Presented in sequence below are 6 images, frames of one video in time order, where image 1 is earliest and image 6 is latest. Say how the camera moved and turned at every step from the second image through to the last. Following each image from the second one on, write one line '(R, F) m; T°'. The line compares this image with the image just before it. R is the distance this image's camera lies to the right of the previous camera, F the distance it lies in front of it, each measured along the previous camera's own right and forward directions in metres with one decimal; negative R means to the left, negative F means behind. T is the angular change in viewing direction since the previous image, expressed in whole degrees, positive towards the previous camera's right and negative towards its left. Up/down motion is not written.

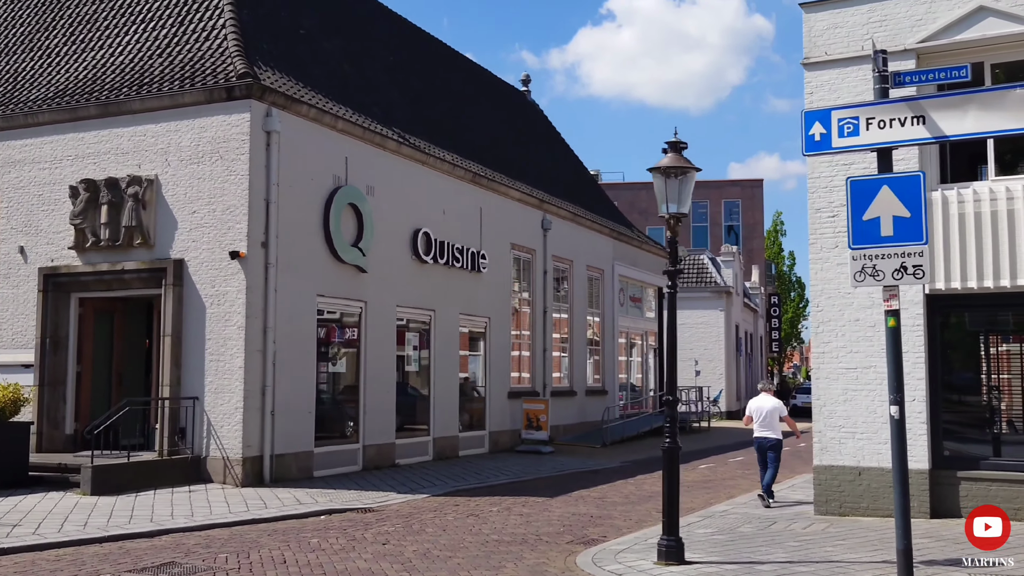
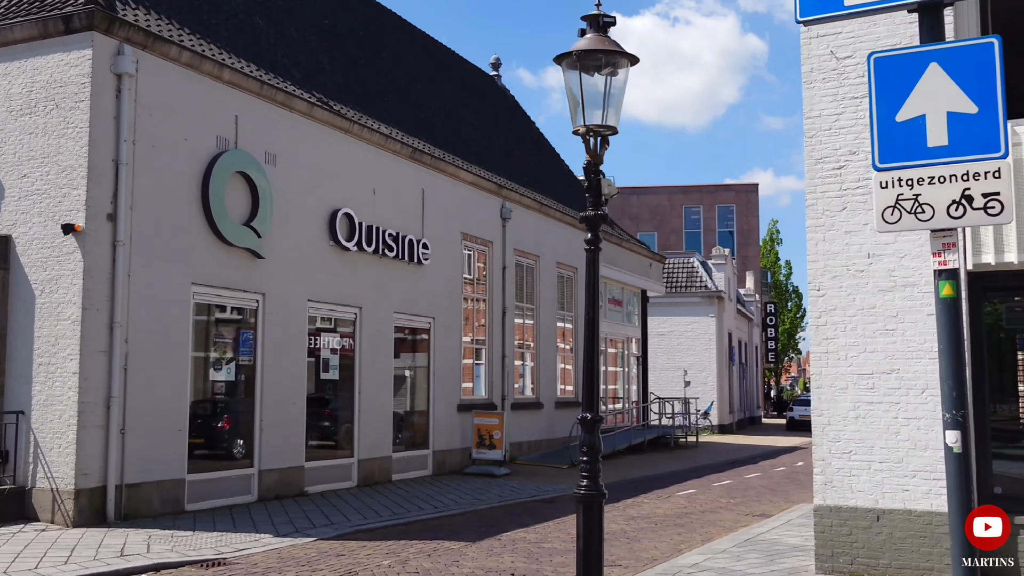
(+0.9, +3.1) m; 0°
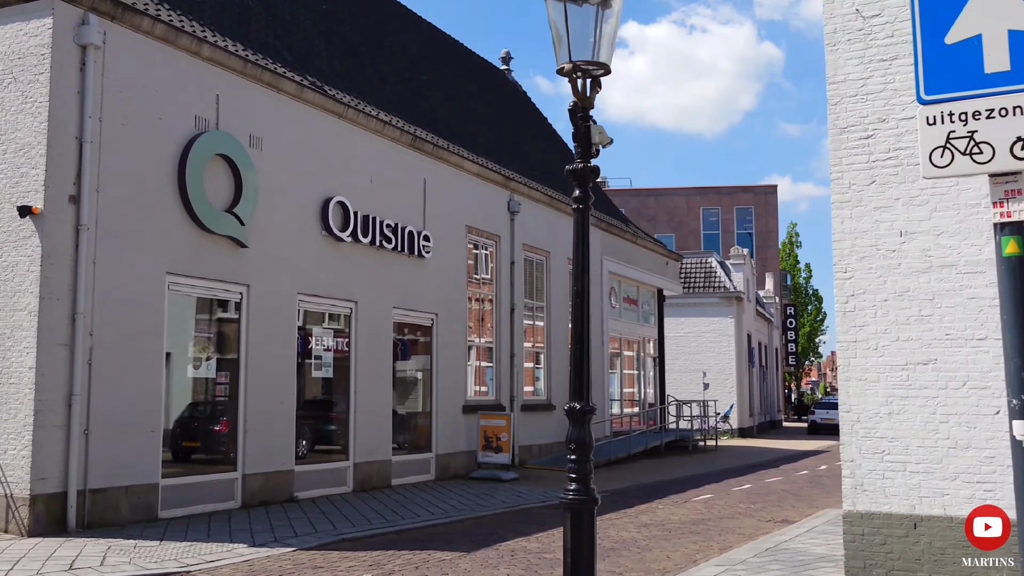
(+0.2, +0.9) m; -1°
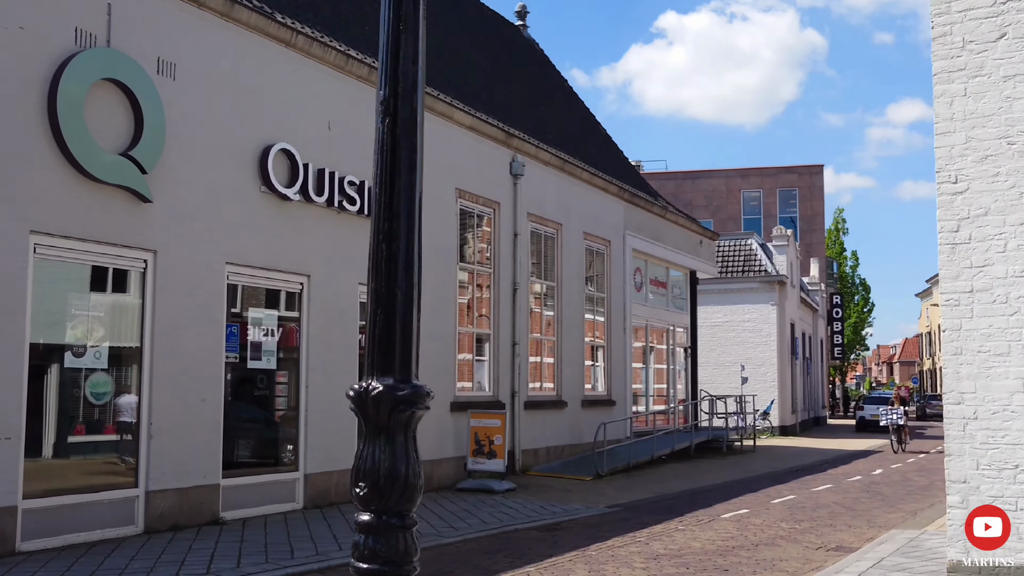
(+0.6, +2.8) m; -2°
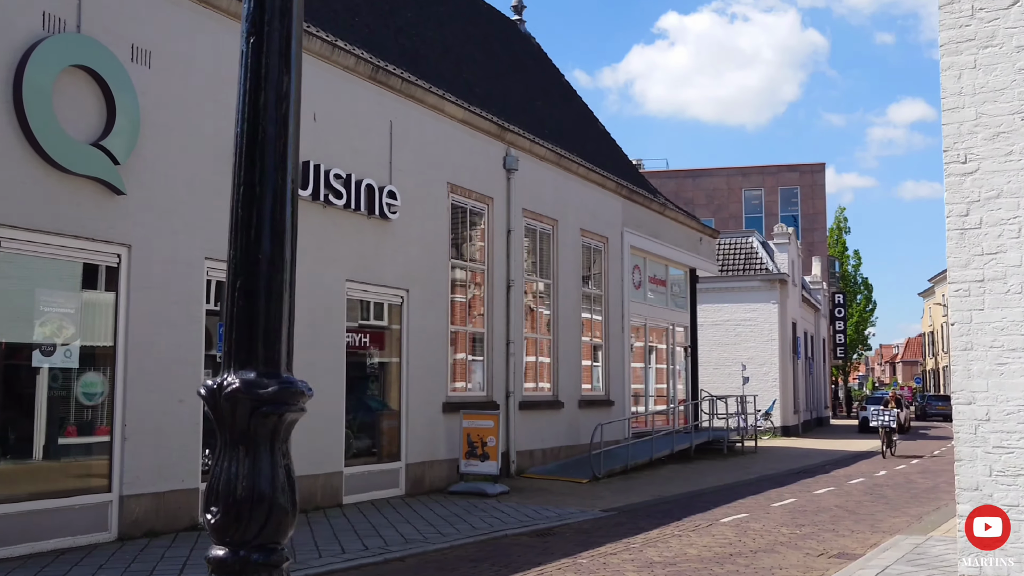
(+0.1, +0.4) m; 0°
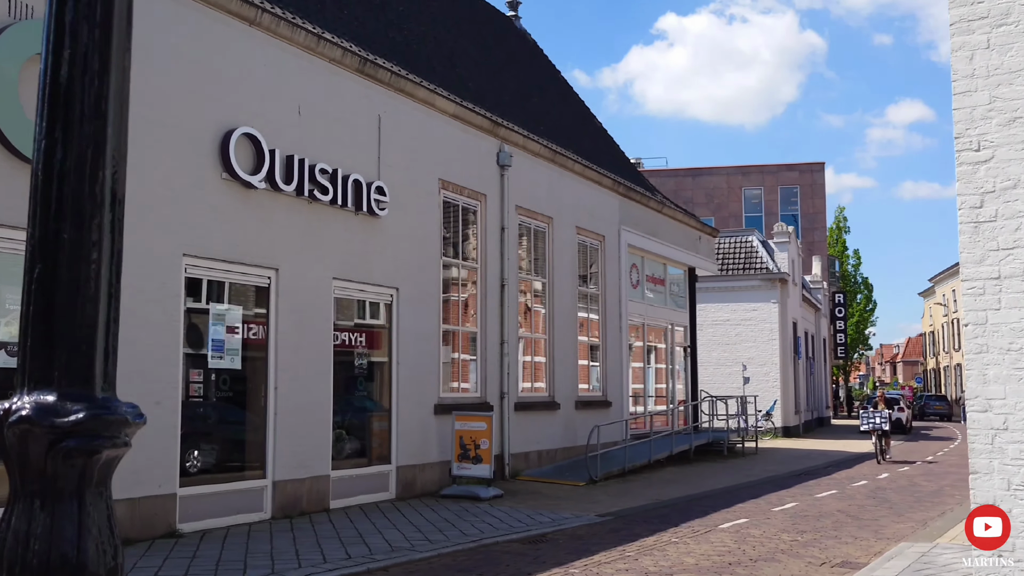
(+0.1, +0.4) m; 0°
